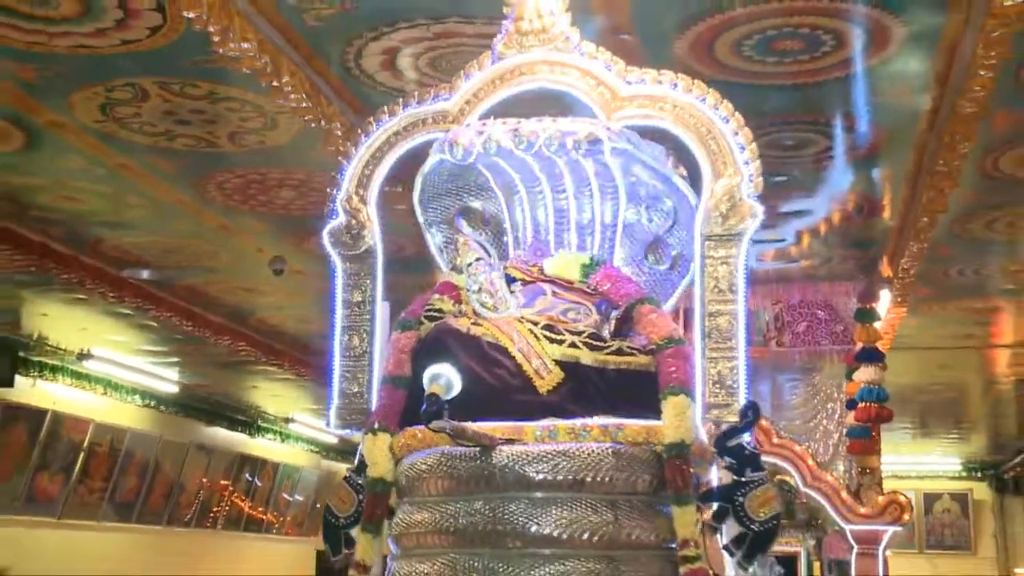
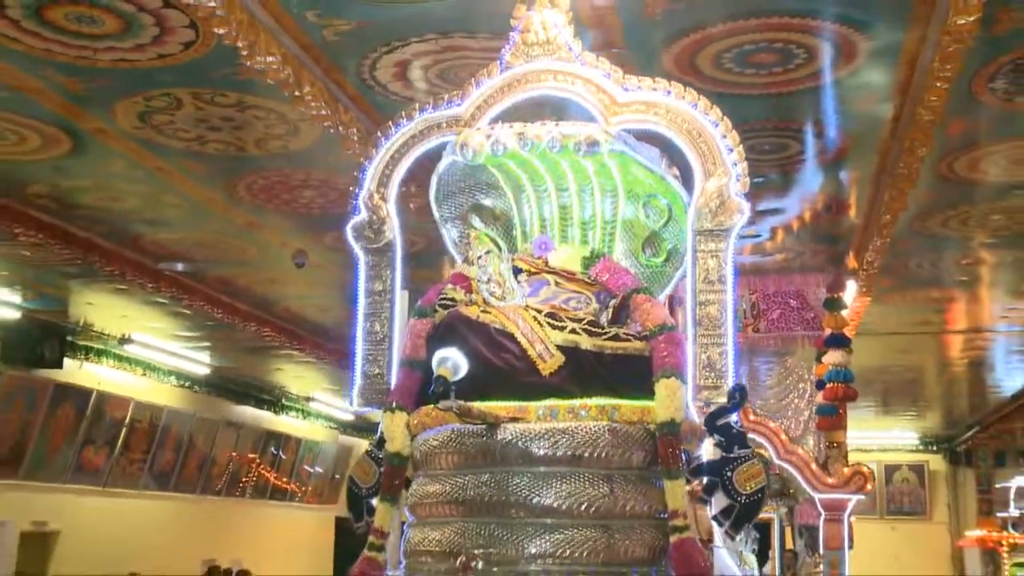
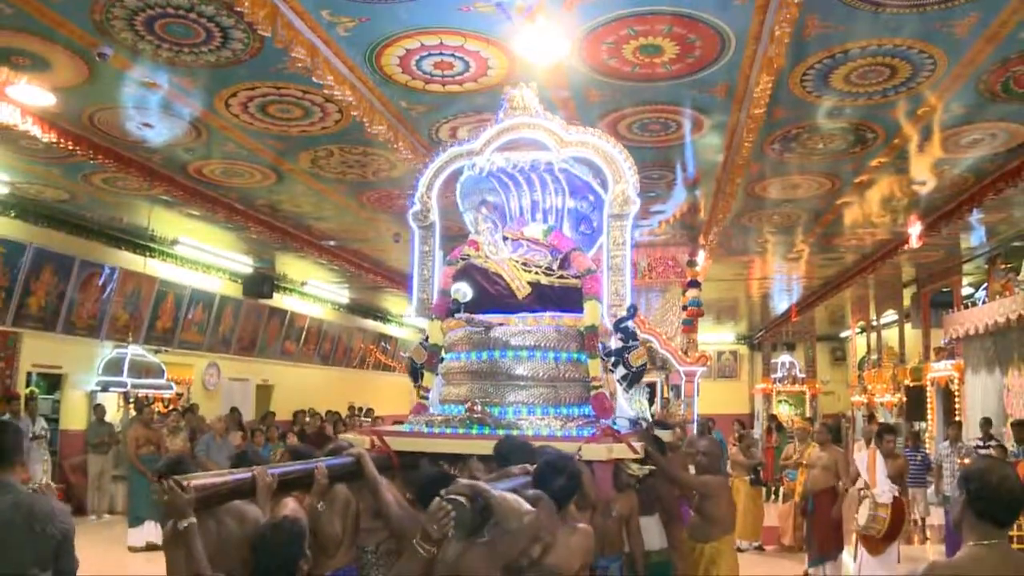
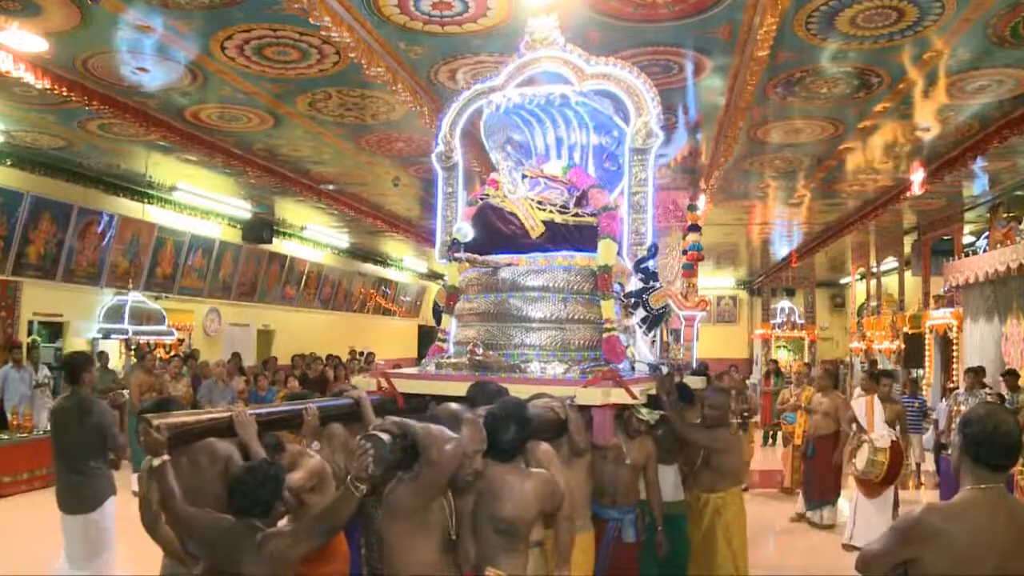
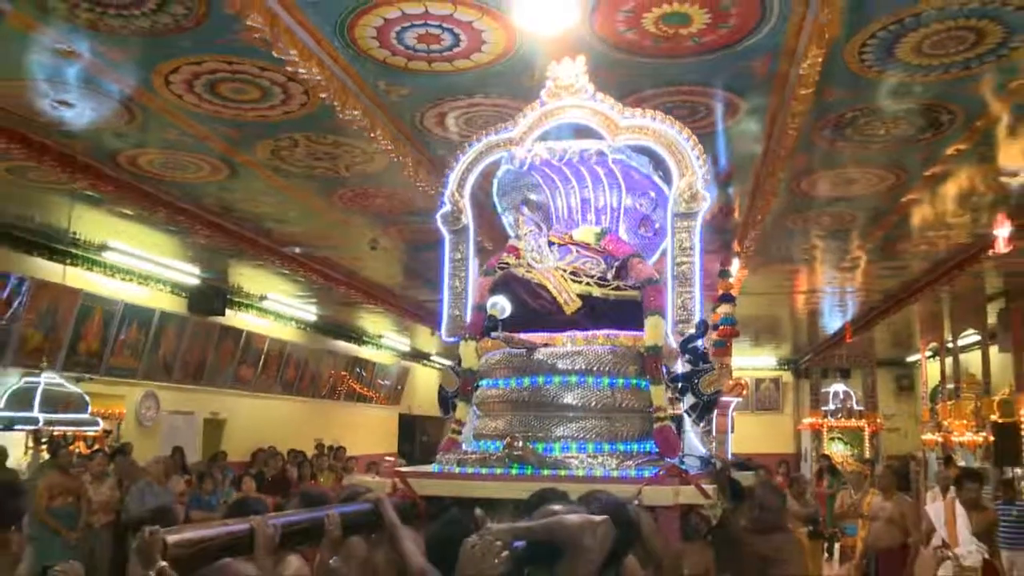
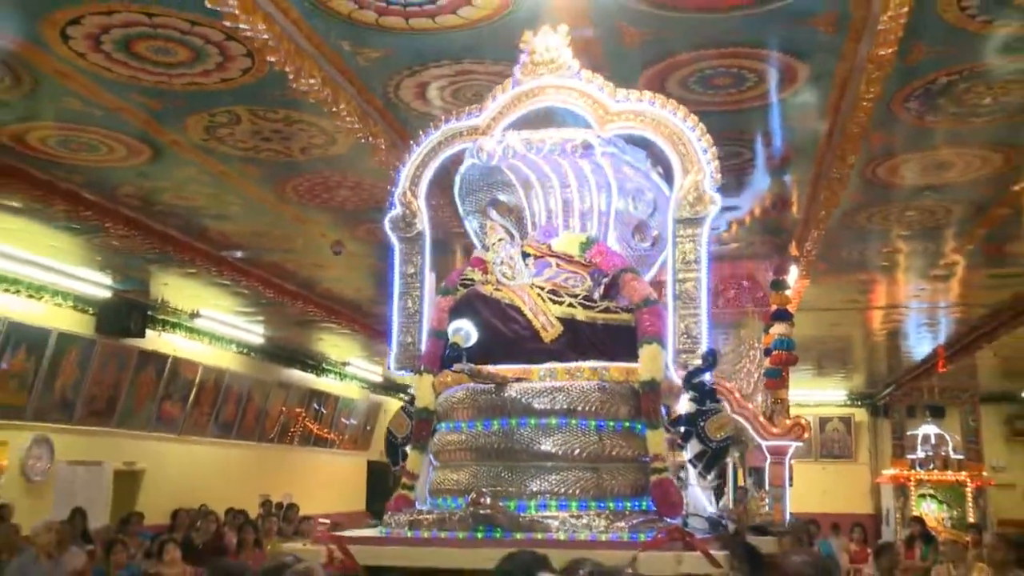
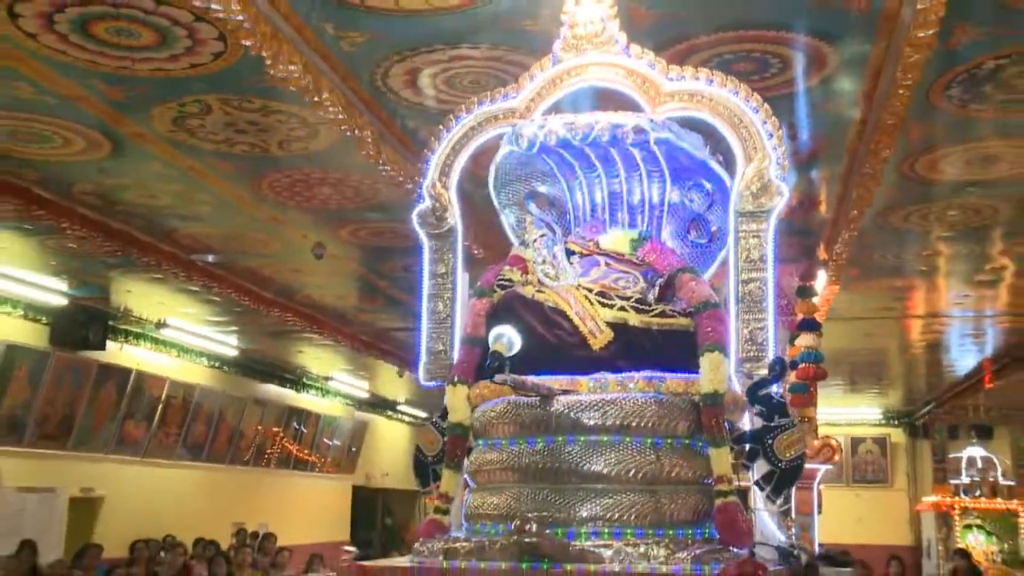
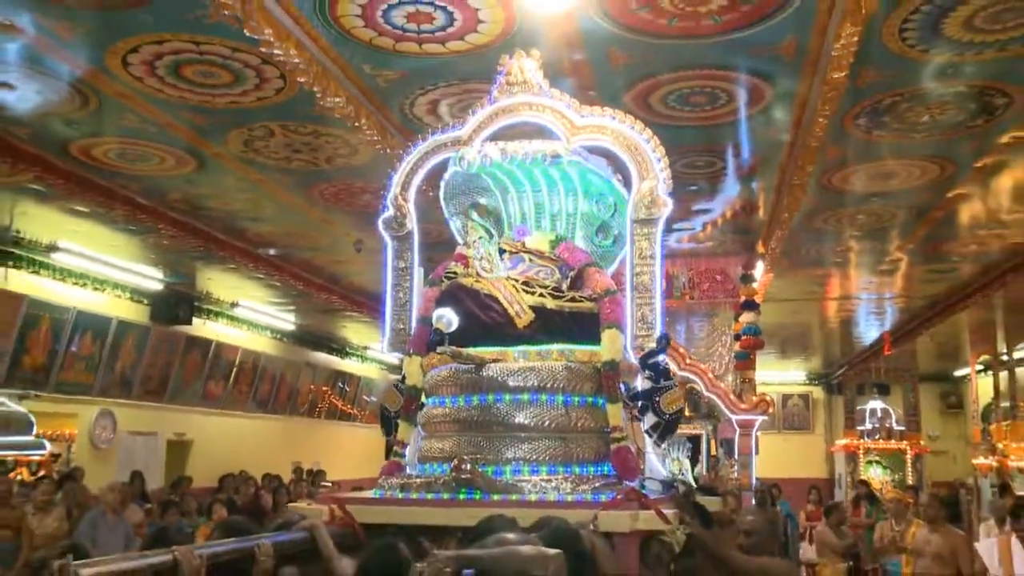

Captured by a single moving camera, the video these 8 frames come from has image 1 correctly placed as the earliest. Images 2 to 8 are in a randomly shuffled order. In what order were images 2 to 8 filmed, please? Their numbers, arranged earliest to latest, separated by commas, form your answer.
2, 7, 6, 8, 5, 3, 4
